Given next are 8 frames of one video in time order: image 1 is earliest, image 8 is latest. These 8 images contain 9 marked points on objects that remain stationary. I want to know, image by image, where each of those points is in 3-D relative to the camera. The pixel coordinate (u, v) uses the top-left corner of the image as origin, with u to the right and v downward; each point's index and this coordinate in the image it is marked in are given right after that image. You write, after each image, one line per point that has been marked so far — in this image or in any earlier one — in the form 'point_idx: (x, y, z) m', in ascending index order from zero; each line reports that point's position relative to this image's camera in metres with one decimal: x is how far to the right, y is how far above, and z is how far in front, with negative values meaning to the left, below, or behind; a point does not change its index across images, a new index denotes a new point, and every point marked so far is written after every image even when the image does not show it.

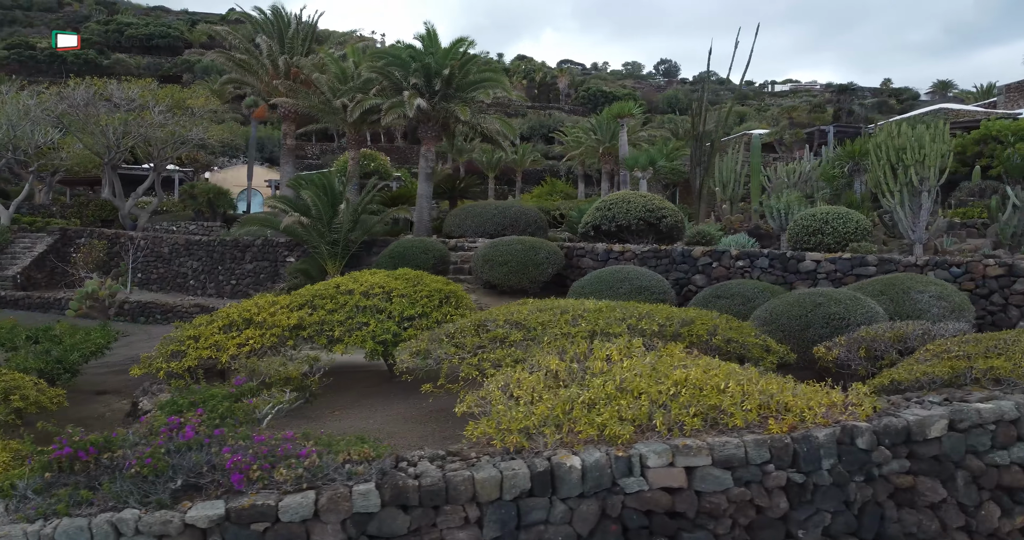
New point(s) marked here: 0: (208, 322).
0: (-2.4, -0.4, +6.5) m
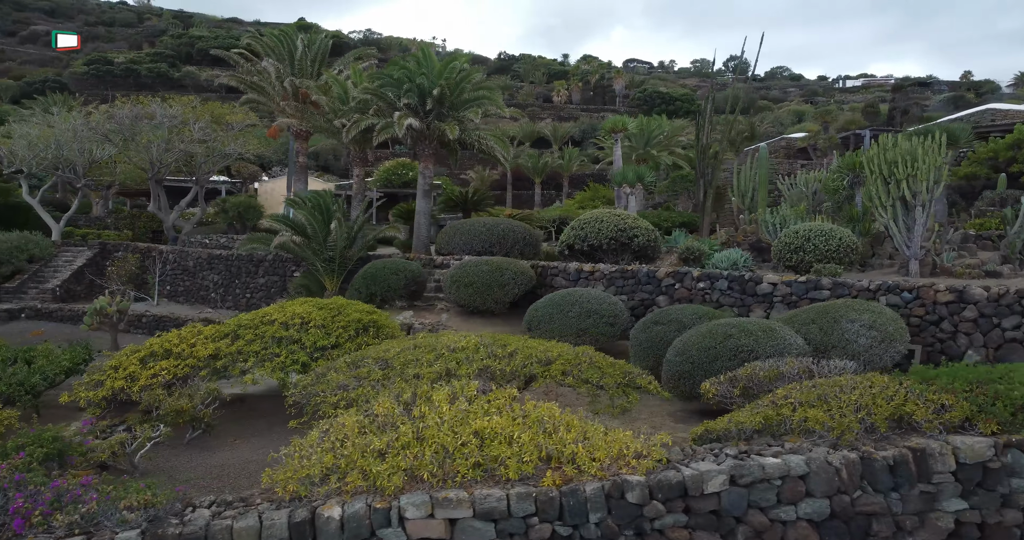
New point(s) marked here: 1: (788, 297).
0: (-3.3, -0.7, +7.0) m
1: (+3.2, -0.3, +9.4) m
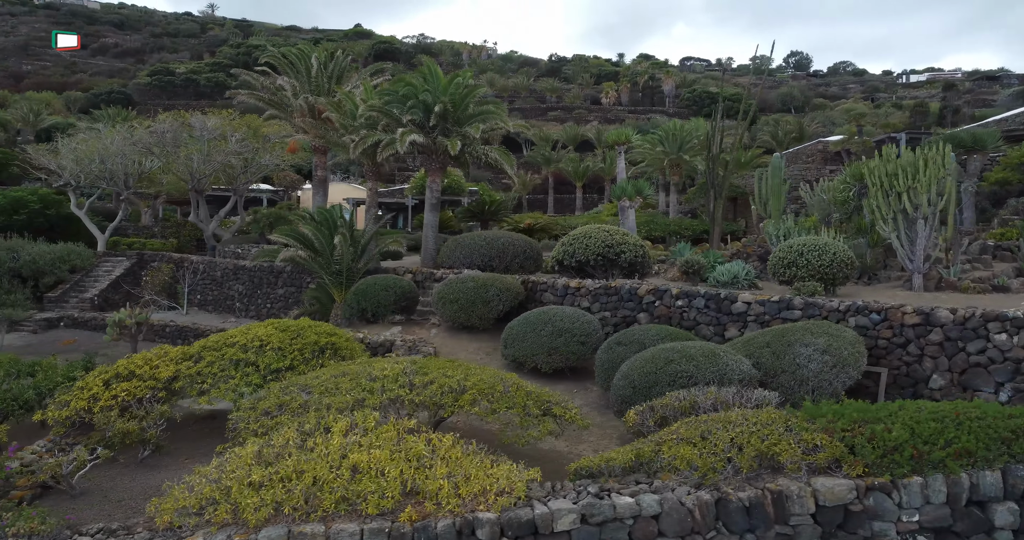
0: (-3.8, -0.9, +7.4) m
1: (+2.9, -0.5, +9.4) m
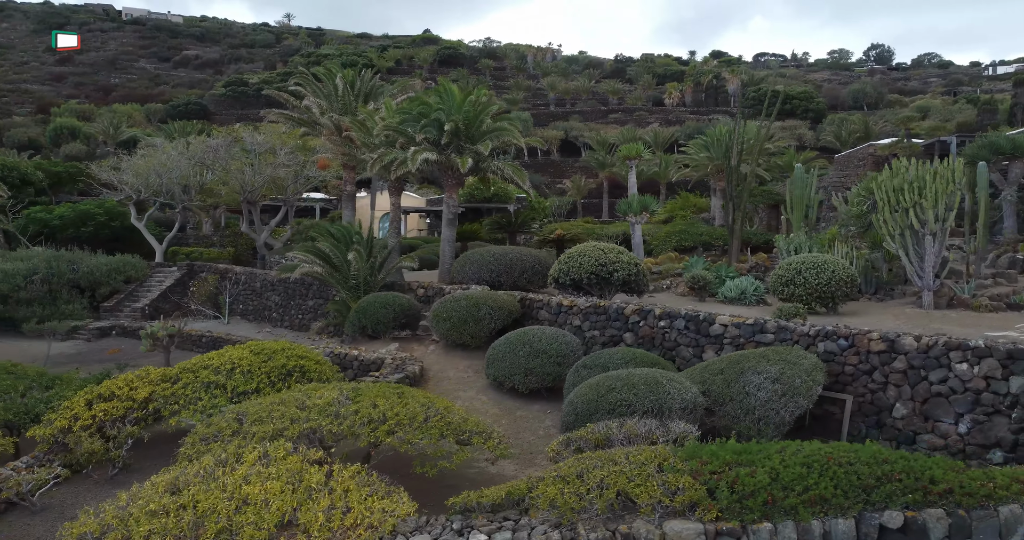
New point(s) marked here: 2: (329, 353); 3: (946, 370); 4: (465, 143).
0: (-4.2, -1.2, +8.0) m
1: (+2.6, -0.8, +9.3) m
2: (-2.6, -1.2, +11.2) m
3: (+4.0, -0.9, +7.5) m
4: (-0.9, +2.4, +15.5) m
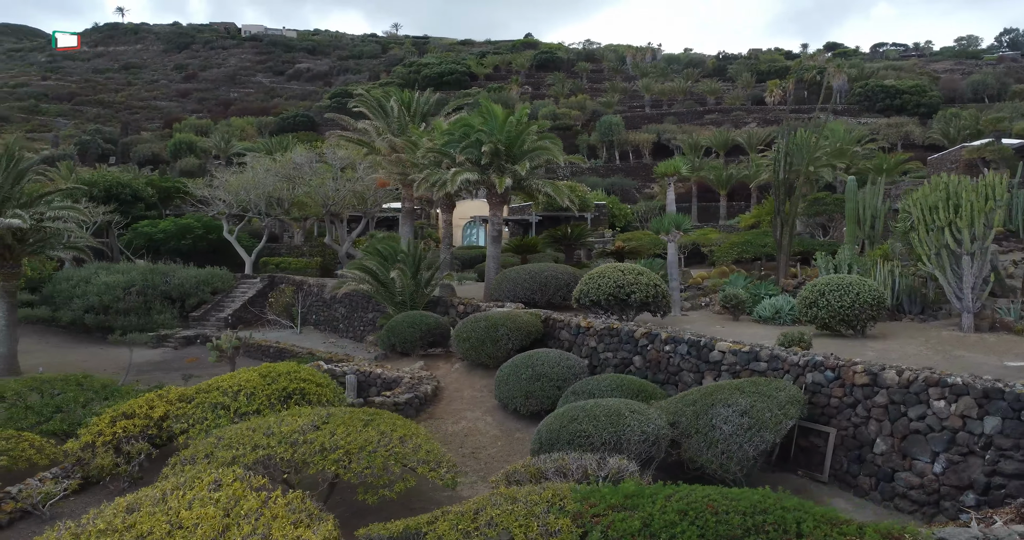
0: (-4.4, -1.5, +8.8) m
1: (+2.6, -1.1, +9.3) m
2: (-2.3, -1.5, +11.8) m
3: (+3.7, -1.2, +7.3) m
4: (-0.1, +2.1, +15.9) m
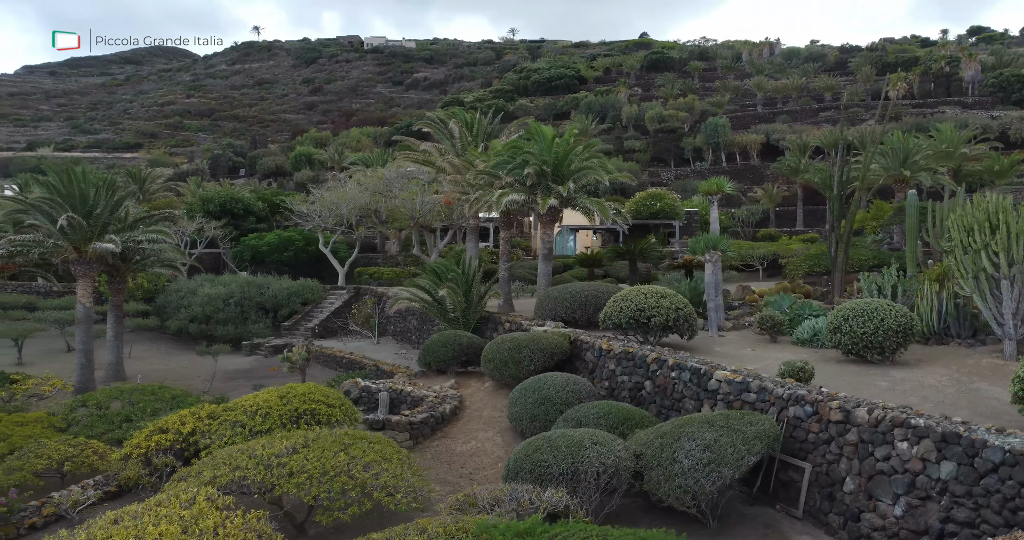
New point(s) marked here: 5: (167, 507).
0: (-4.4, -1.9, +9.9) m
1: (+2.5, -1.5, +9.3) m
2: (-1.9, -1.8, +12.5) m
3: (+3.4, -1.6, +7.2) m
4: (+0.8, +1.8, +16.2) m
5: (-2.8, -1.9, +6.7) m
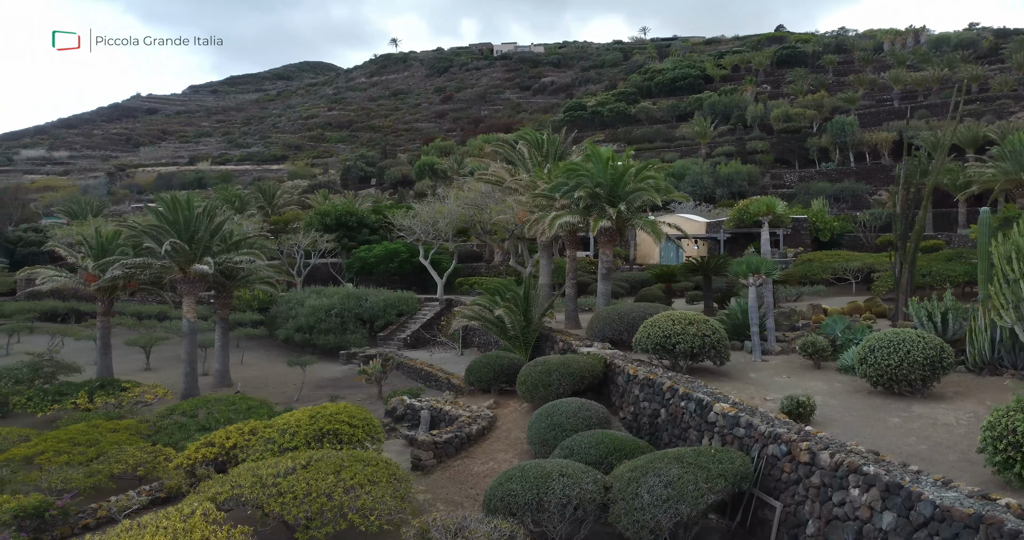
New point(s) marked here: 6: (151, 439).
0: (-4.3, -2.3, +11.2) m
1: (+2.5, -1.9, +9.4) m
2: (-1.4, -2.3, +13.3) m
3: (+2.9, -2.0, +7.1) m
4: (+2.0, +1.4, +16.5) m
5: (-3.2, -2.4, +7.7) m
6: (-6.1, -2.9, +13.6) m
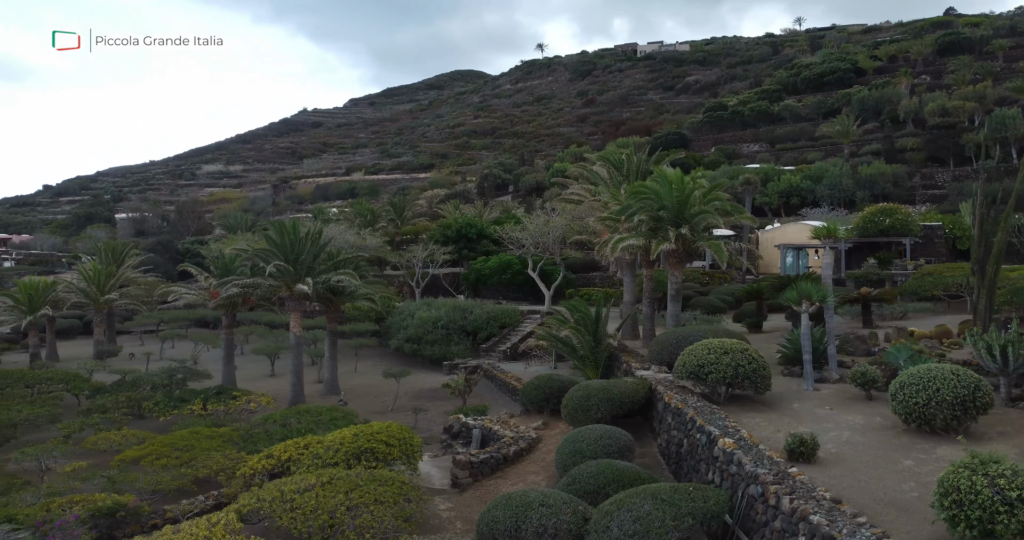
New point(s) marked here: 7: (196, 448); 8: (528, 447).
0: (-3.8, -2.8, +12.5) m
1: (+2.5, -2.3, +9.5) m
2: (-0.5, -2.7, +14.1) m
3: (+2.5, -2.4, +7.2) m
4: (+3.3, +0.9, +16.6) m
5: (-3.4, -2.8, +8.9) m
6: (-5.1, -3.3, +15.3) m
7: (-5.7, -3.2, +14.4) m
8: (+0.3, -2.9, +13.1) m
